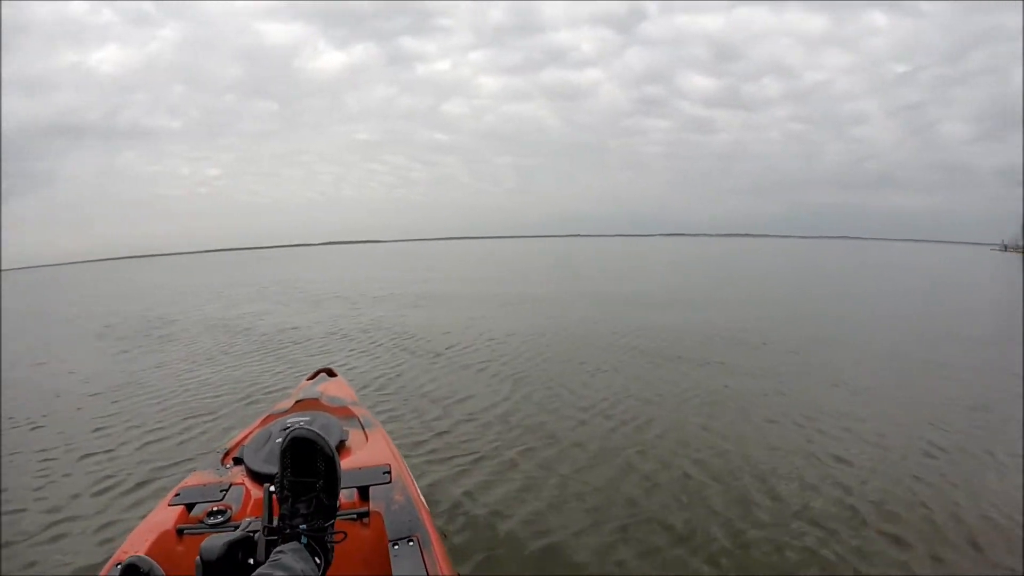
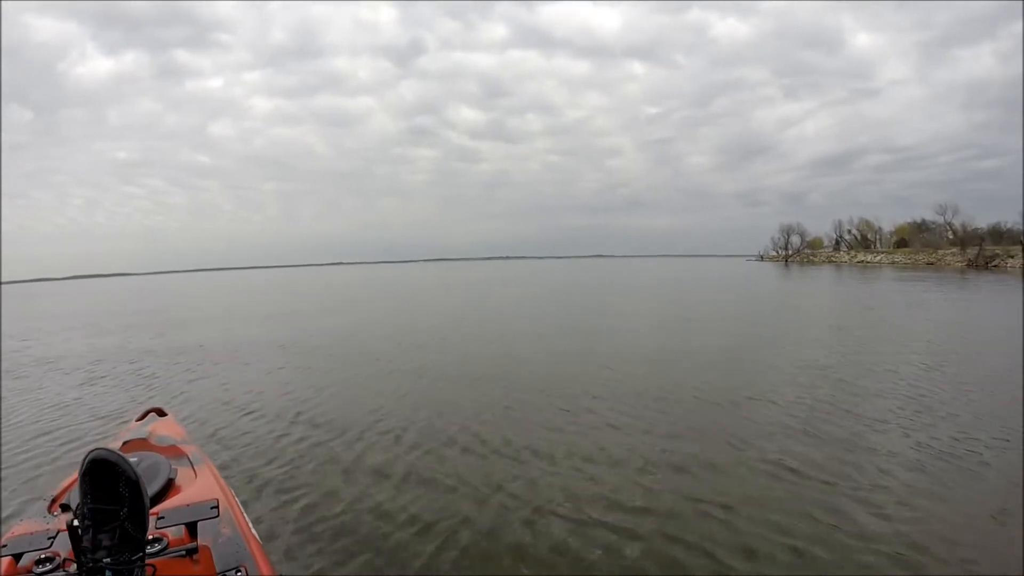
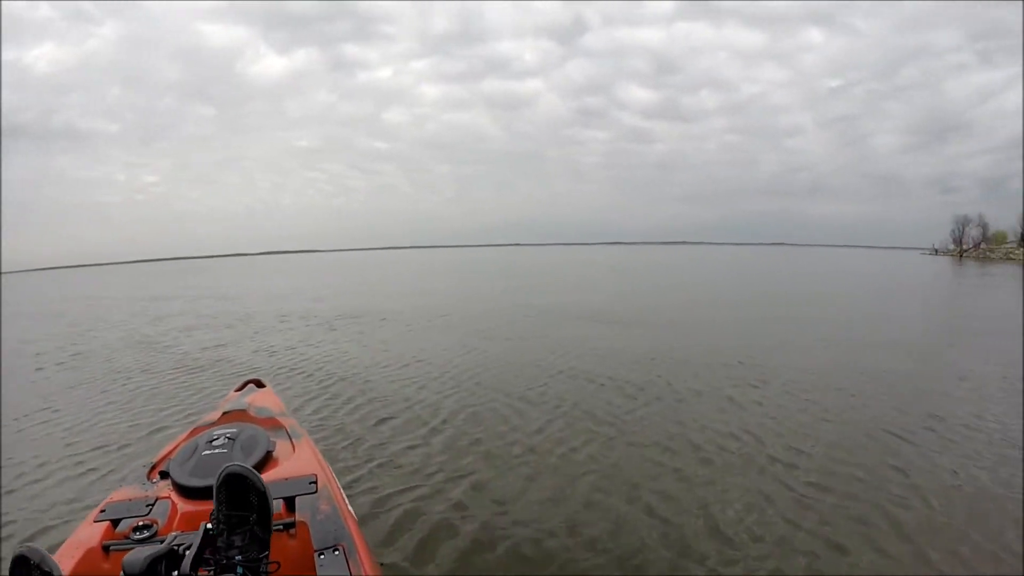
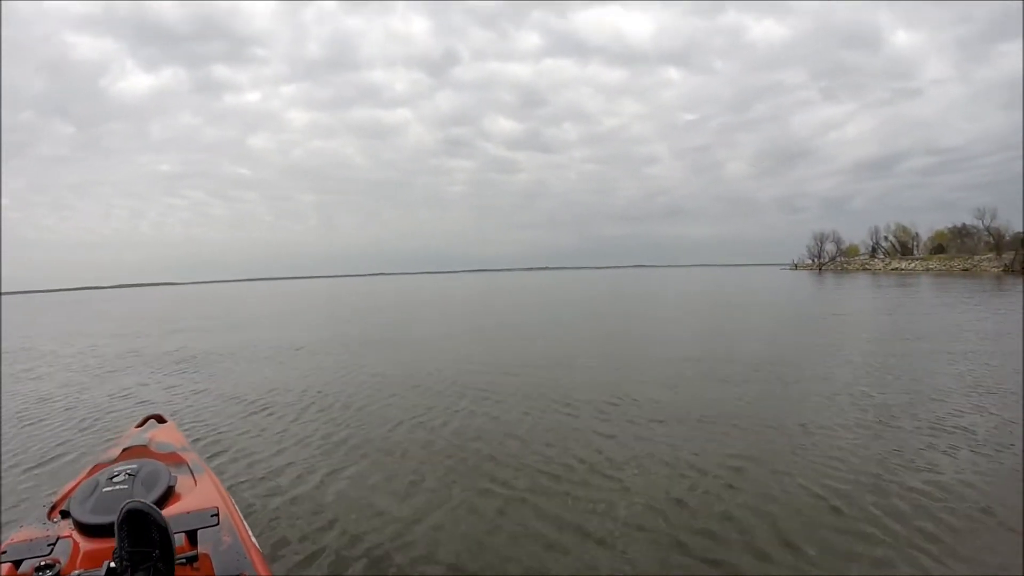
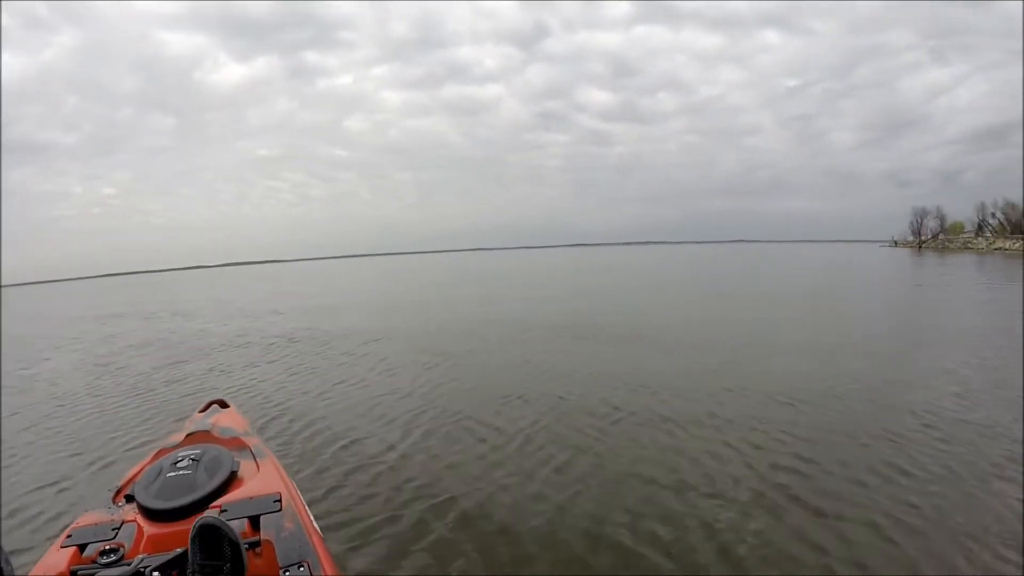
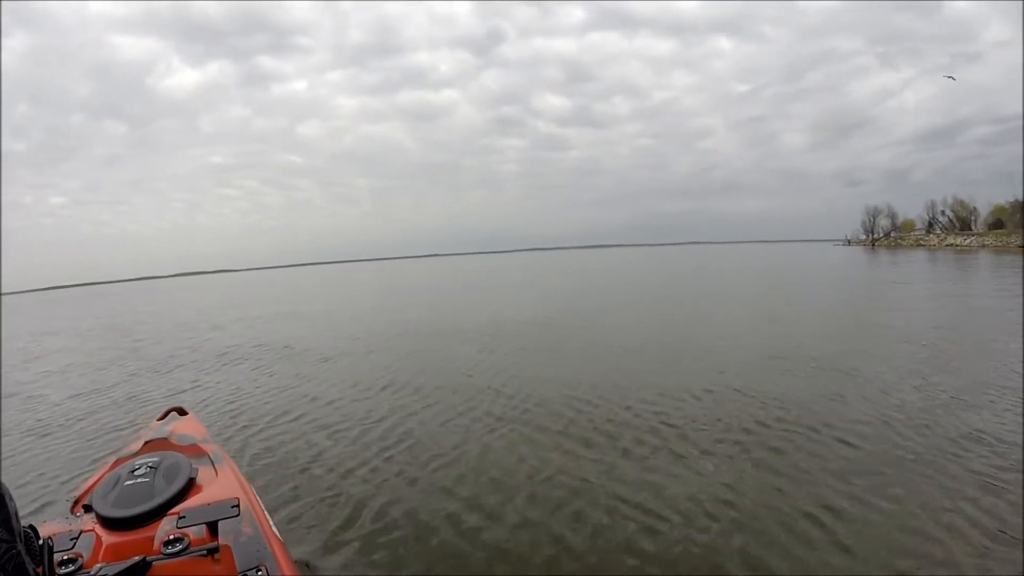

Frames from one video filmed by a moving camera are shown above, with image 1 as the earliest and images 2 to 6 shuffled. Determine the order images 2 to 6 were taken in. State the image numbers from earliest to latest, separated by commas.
3, 5, 6, 4, 2
